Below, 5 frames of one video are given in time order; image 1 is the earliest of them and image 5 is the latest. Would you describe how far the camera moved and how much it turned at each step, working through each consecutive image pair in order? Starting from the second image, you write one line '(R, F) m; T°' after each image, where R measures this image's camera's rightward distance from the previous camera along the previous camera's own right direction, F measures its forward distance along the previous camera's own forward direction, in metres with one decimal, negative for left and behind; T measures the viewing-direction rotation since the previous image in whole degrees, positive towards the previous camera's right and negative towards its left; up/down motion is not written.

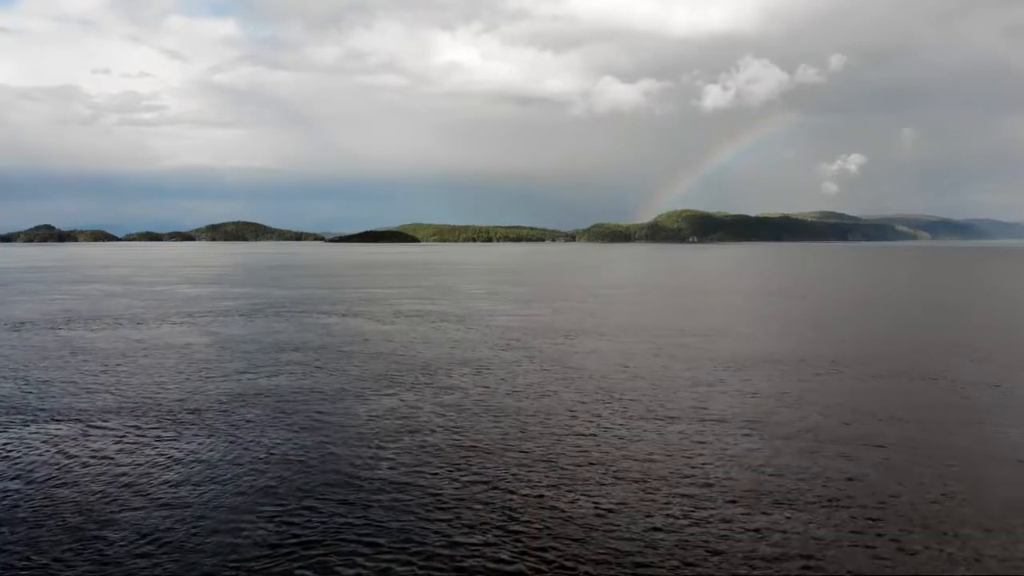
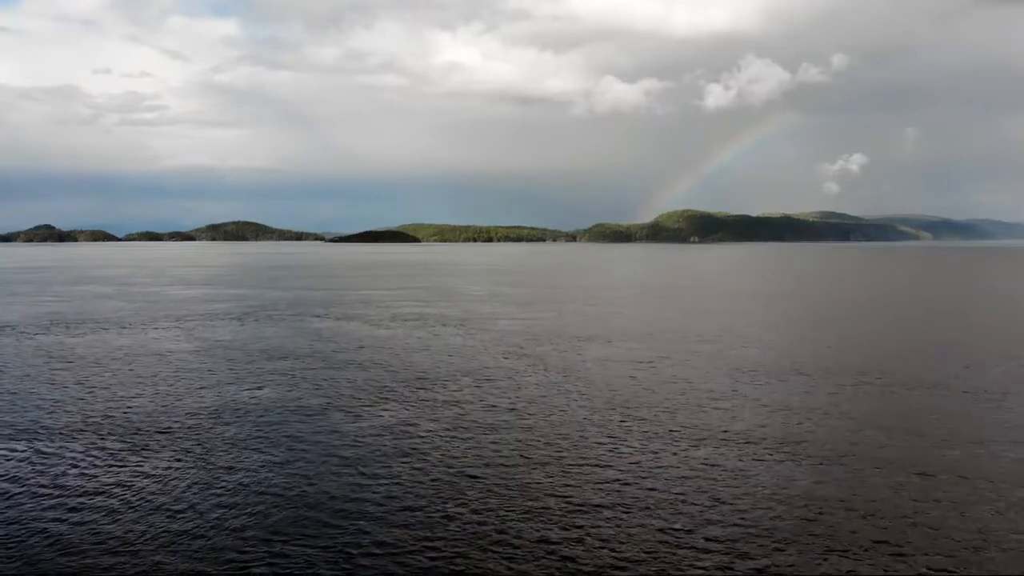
(-0.1, +2.3) m; 0°
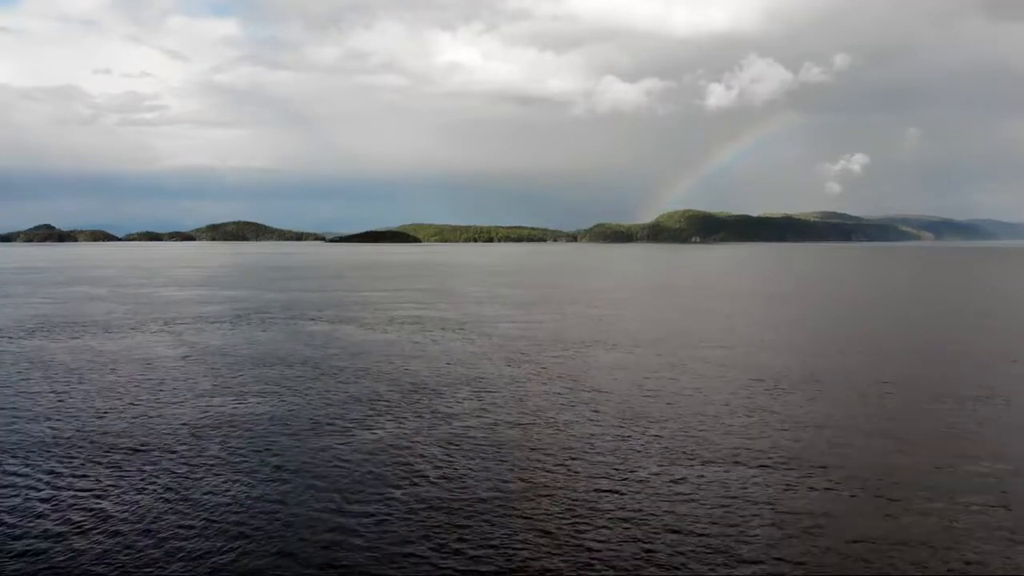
(-0.1, +2.0) m; 0°
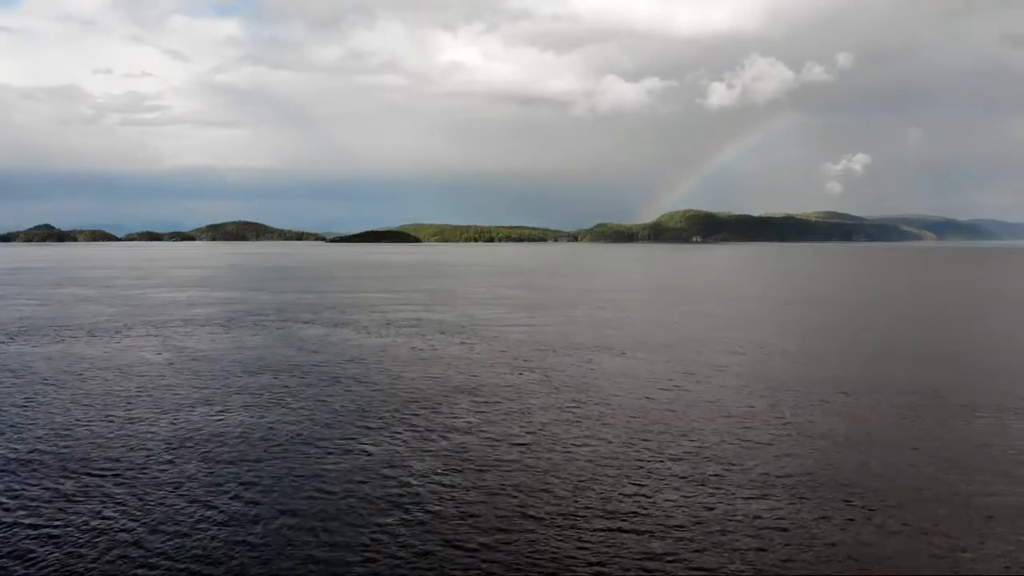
(-0.1, +2.2) m; 0°
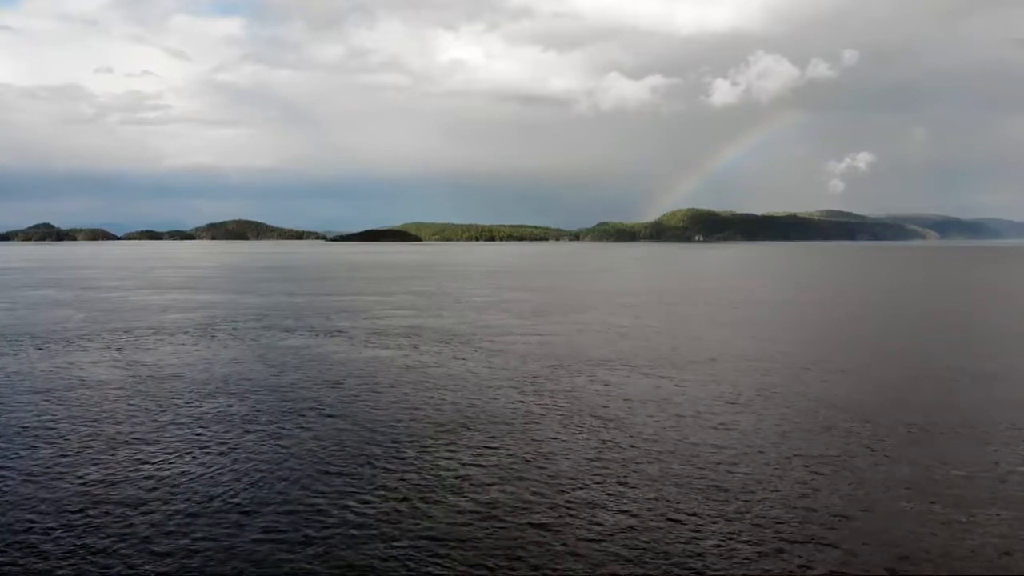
(-0.3, +5.6) m; 0°
